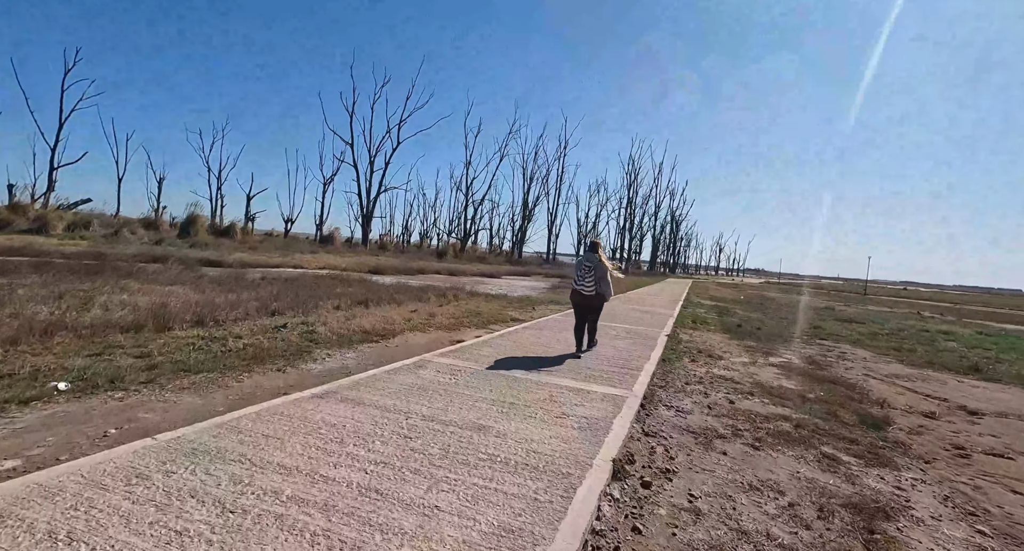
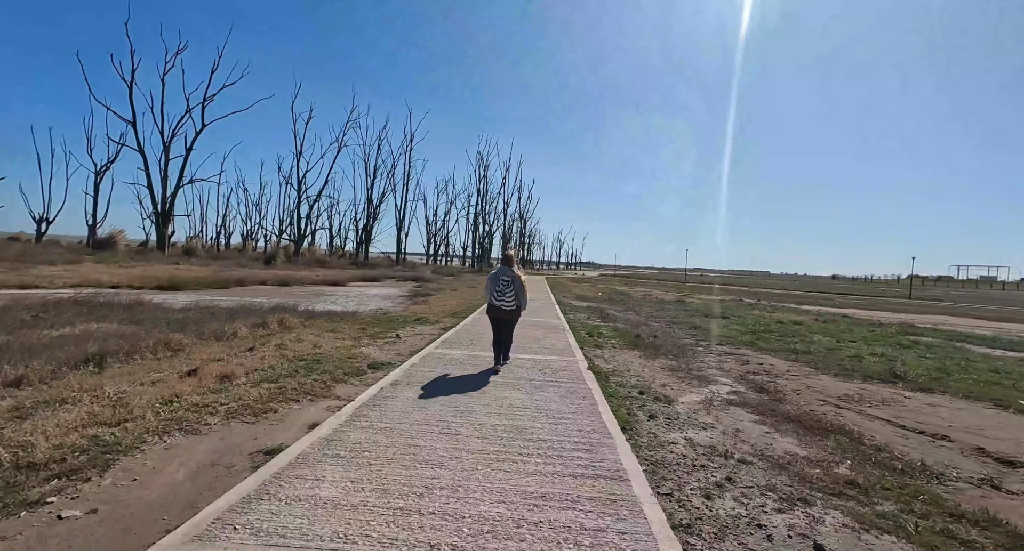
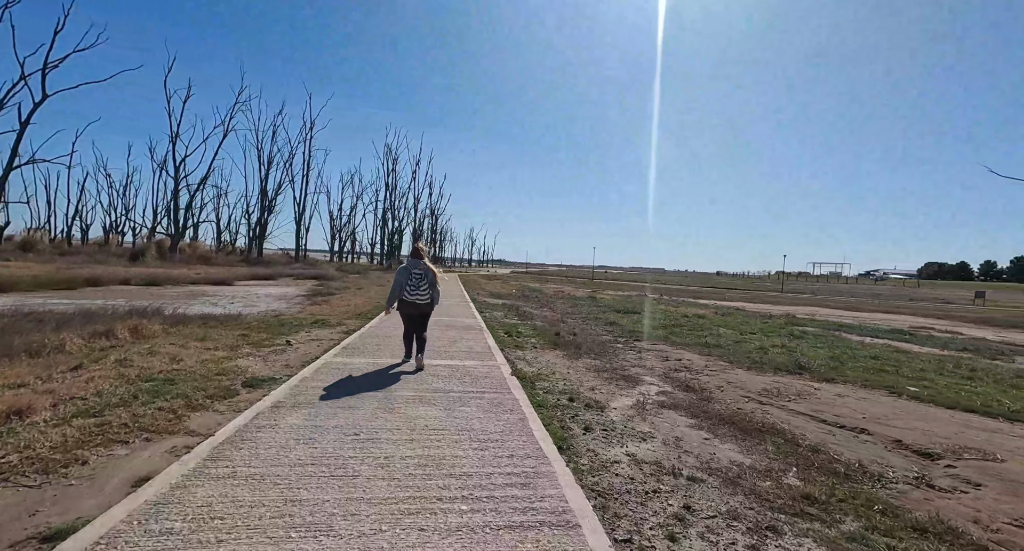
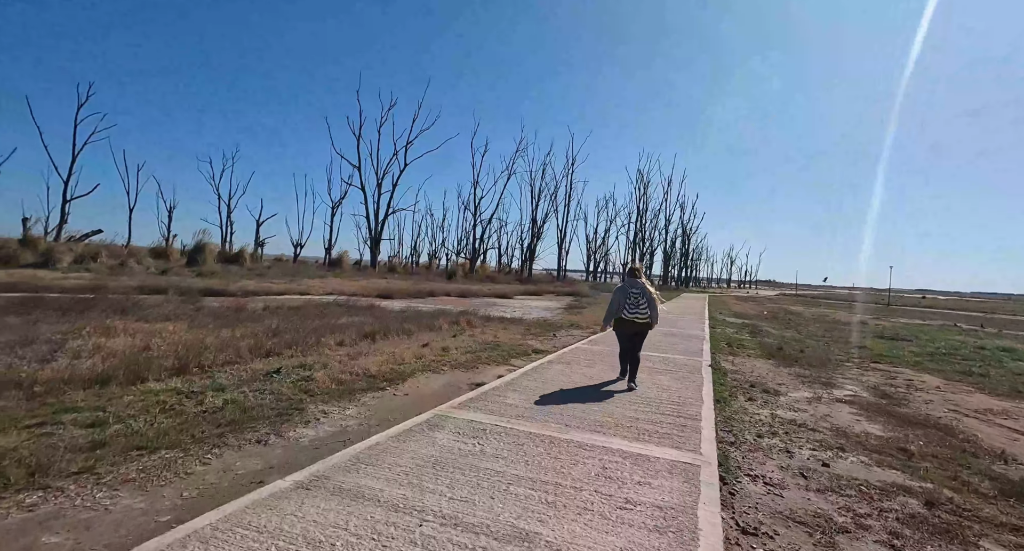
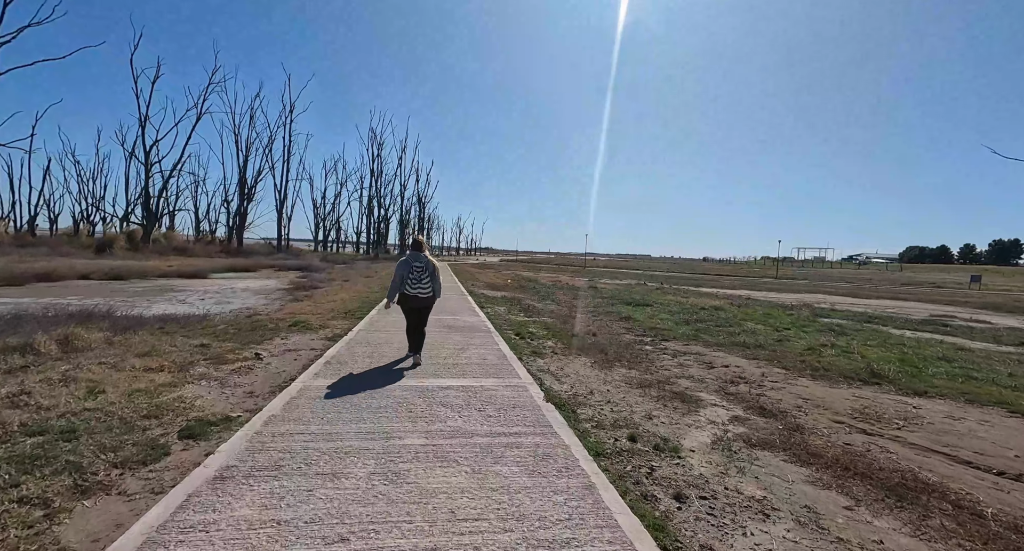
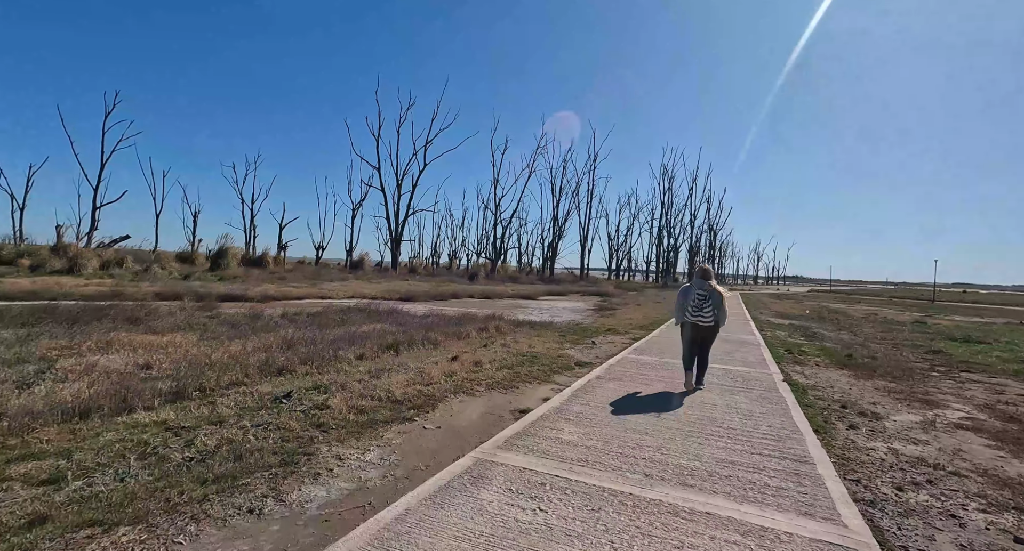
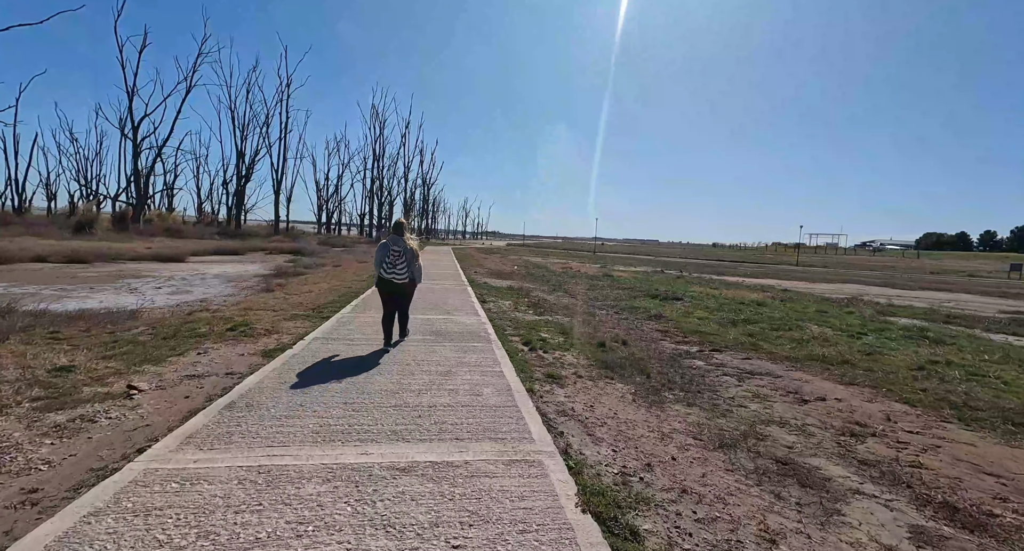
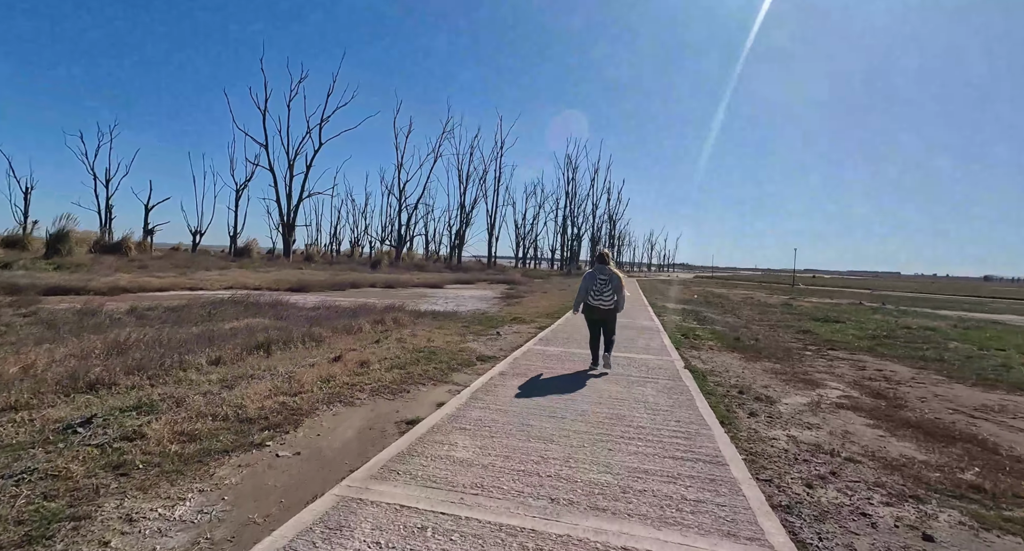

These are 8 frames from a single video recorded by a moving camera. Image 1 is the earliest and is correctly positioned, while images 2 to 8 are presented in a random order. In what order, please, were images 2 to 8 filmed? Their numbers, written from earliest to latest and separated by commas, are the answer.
4, 6, 8, 2, 3, 5, 7
